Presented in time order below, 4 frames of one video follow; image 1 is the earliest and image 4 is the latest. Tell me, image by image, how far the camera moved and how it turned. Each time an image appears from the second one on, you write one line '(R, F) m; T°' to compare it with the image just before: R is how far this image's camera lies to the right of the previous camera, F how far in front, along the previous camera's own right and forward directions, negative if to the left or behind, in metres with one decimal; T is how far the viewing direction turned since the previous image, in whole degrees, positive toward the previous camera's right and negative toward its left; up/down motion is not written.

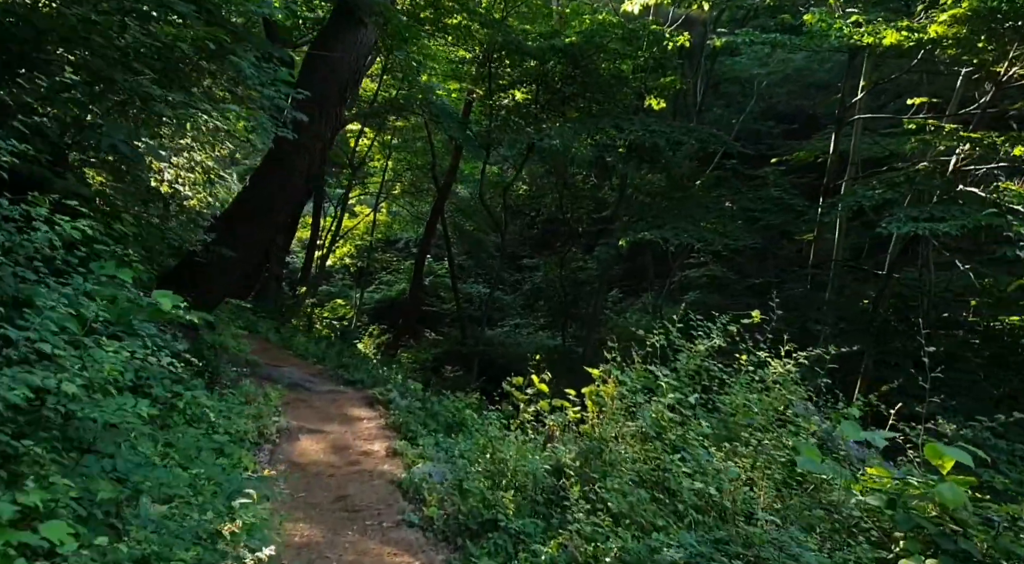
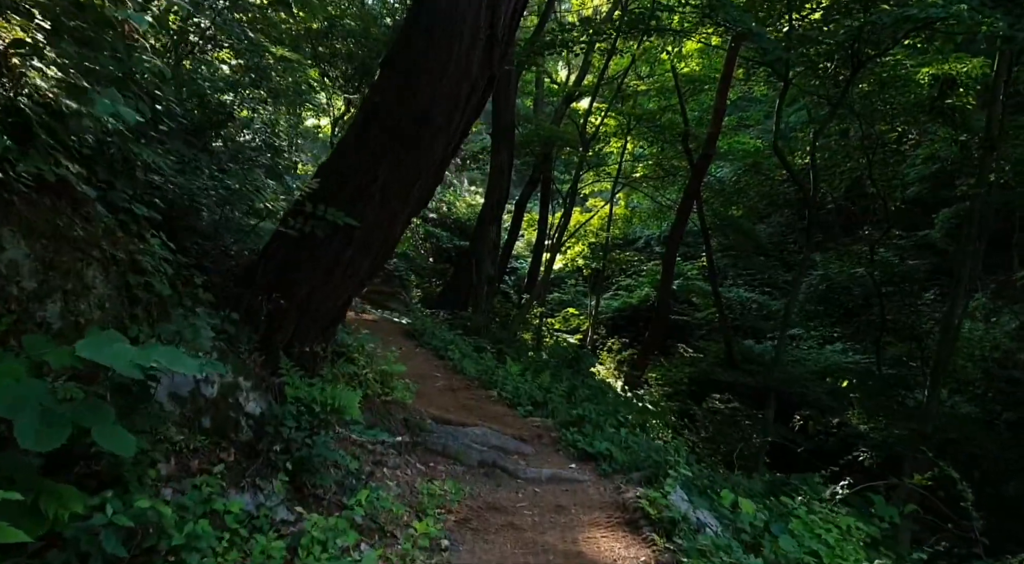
(-1.1, +5.0) m; -18°
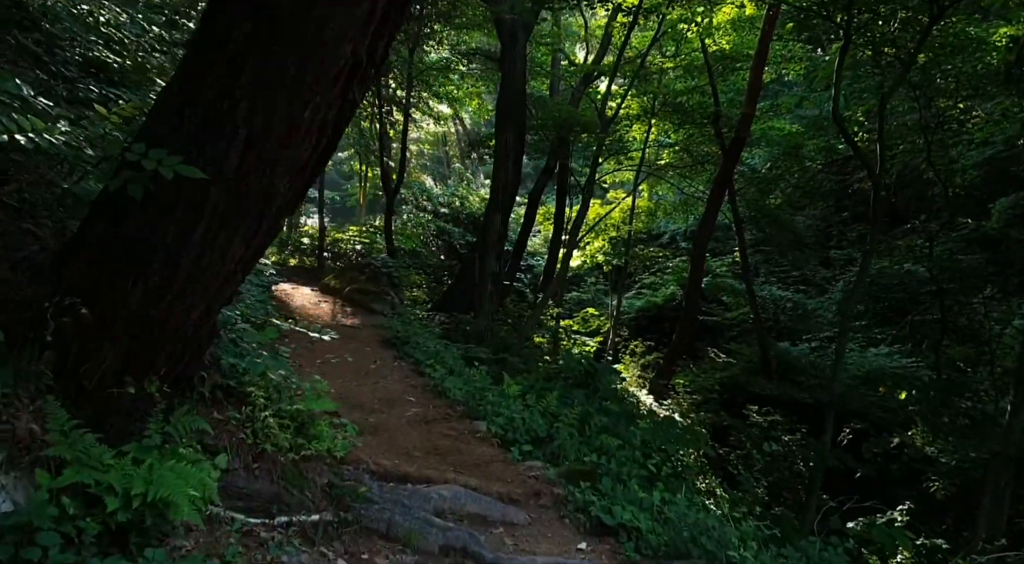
(+0.2, +1.9) m; -2°
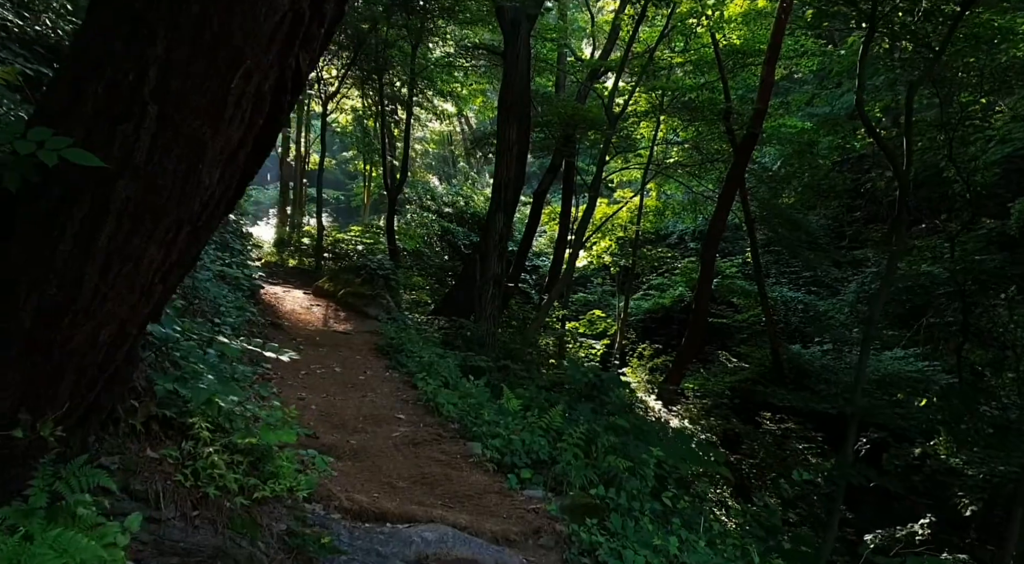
(+0.1, +0.6) m; 0°
